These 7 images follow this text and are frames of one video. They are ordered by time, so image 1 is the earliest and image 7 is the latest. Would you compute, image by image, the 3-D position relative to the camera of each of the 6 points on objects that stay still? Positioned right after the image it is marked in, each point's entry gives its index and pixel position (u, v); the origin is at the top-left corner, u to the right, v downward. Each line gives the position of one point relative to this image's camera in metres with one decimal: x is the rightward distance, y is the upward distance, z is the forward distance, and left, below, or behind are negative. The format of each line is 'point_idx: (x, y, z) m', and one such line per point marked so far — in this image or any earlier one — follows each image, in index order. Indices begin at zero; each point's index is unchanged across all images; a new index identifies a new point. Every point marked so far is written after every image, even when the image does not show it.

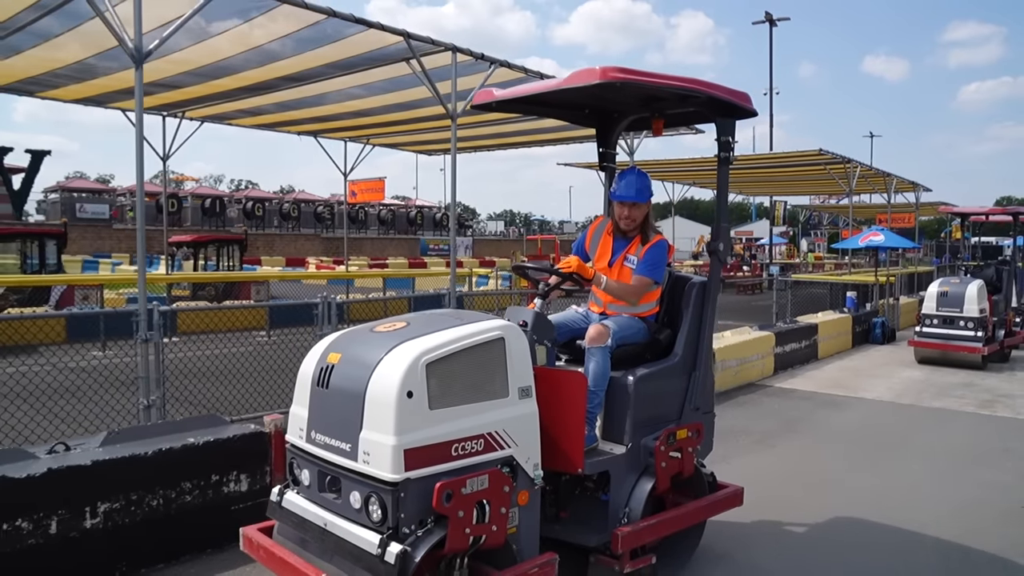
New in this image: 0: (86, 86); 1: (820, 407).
0: (-5.7, +2.7, +10.8) m
1: (+3.3, -1.3, +8.6) m
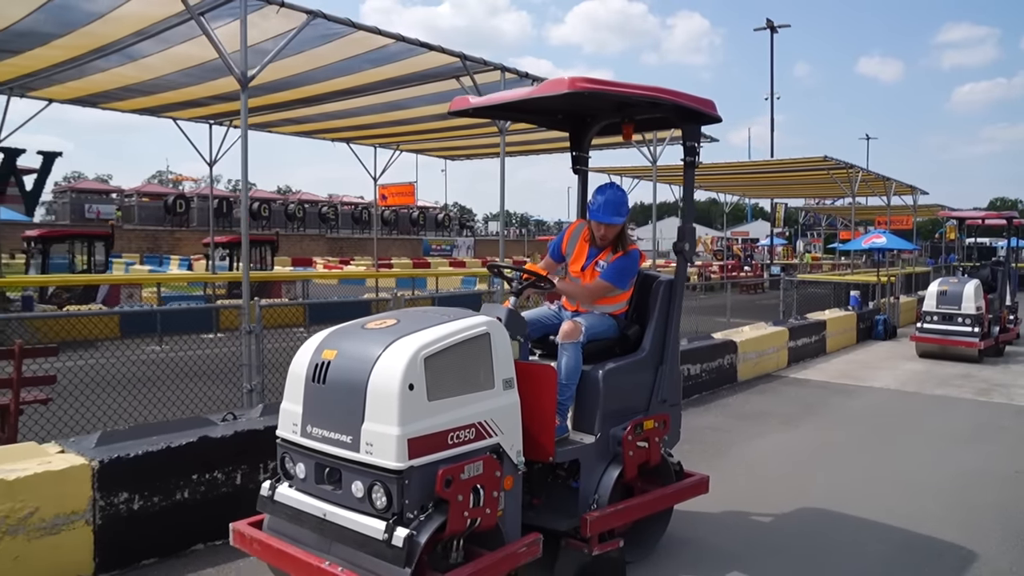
0: (-5.2, +2.8, +11.6) m
1: (+3.8, -1.2, +9.4) m
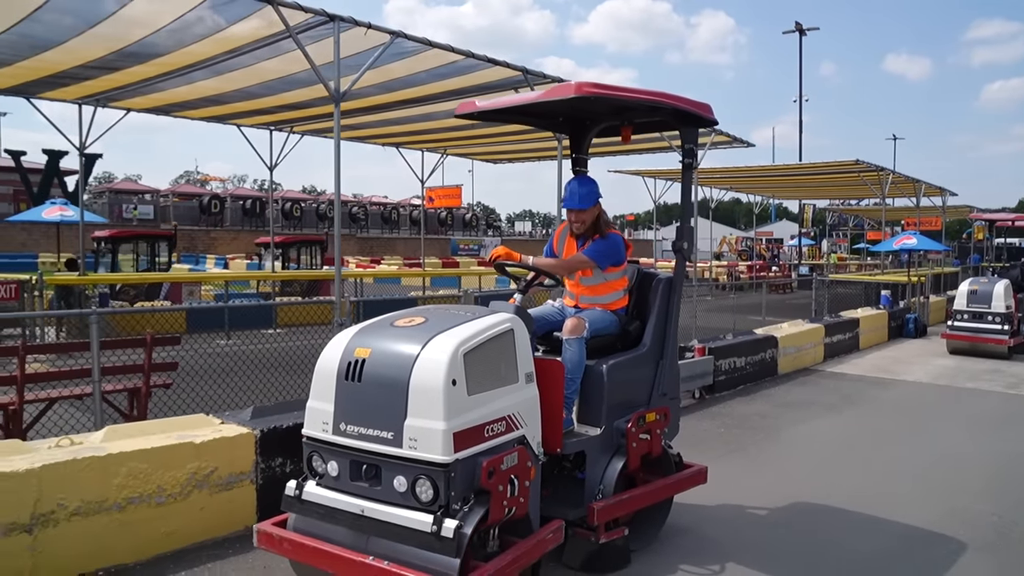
0: (-4.5, +2.8, +12.4) m
1: (+4.5, -1.2, +10.0) m
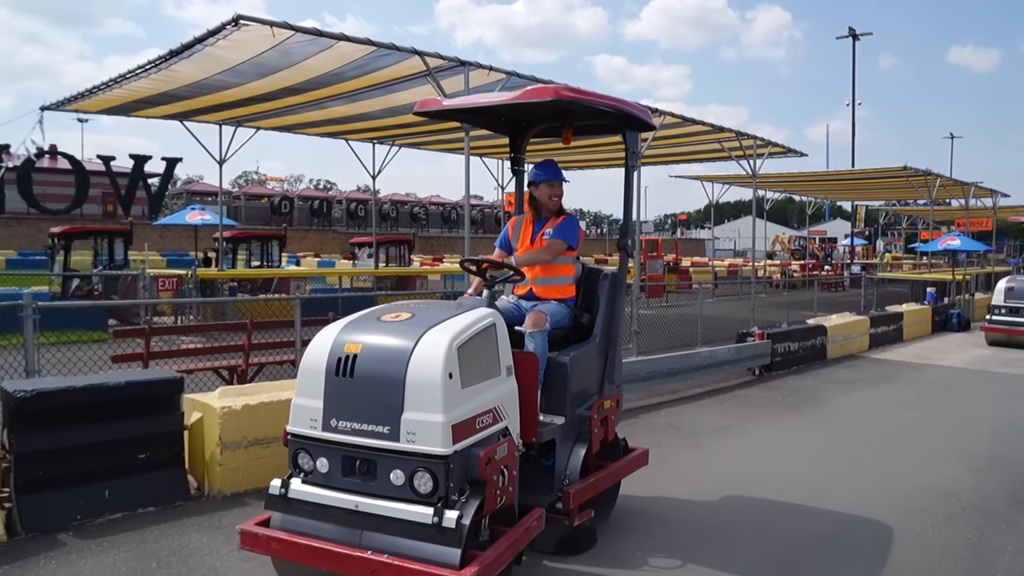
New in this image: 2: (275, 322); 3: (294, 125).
0: (-3.1, +2.9, +14.4) m
1: (+5.7, -1.2, +11.5) m
2: (-2.5, -0.4, +8.3) m
3: (-3.9, +2.9, +14.3) m
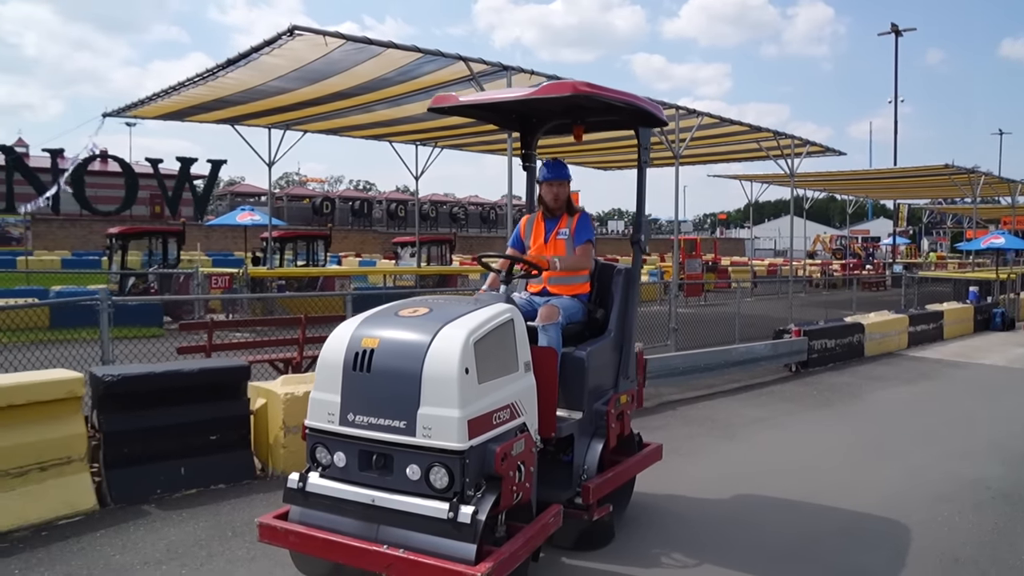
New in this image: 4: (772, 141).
0: (-2.3, +3.0, +14.9) m
1: (+6.3, -1.1, +11.5) m
2: (-2.0, -0.3, +8.8) m
3: (-3.2, +3.0, +14.8) m
4: (+5.0, +2.8, +15.5) m
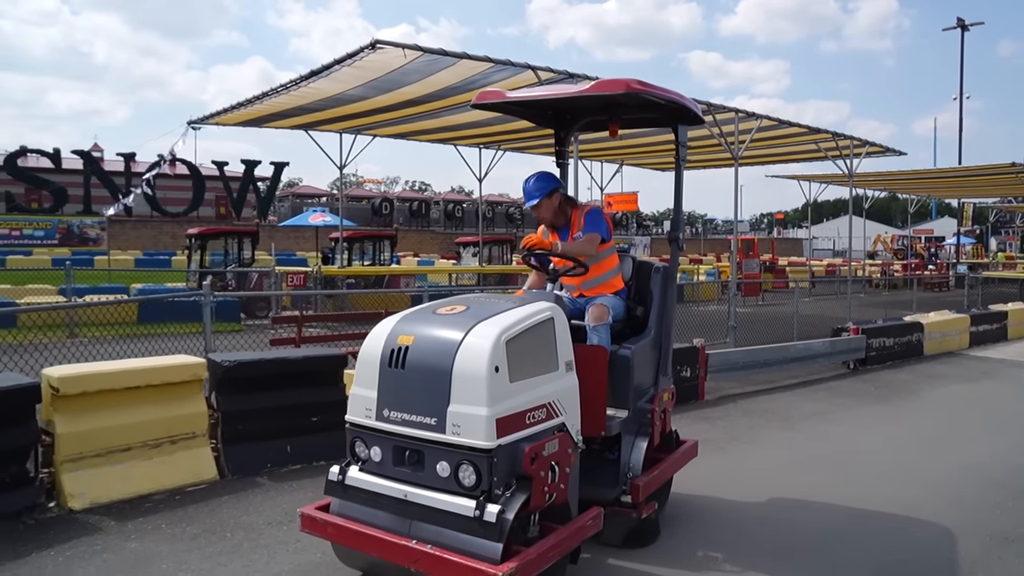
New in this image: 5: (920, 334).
0: (-1.2, +3.0, +15.4) m
1: (+7.2, -1.1, +11.6) m
2: (-1.3, -0.3, +9.3) m
3: (-2.0, +3.0, +15.4) m
4: (+6.2, +2.9, +15.6) m
5: (+6.1, -0.7, +12.0) m
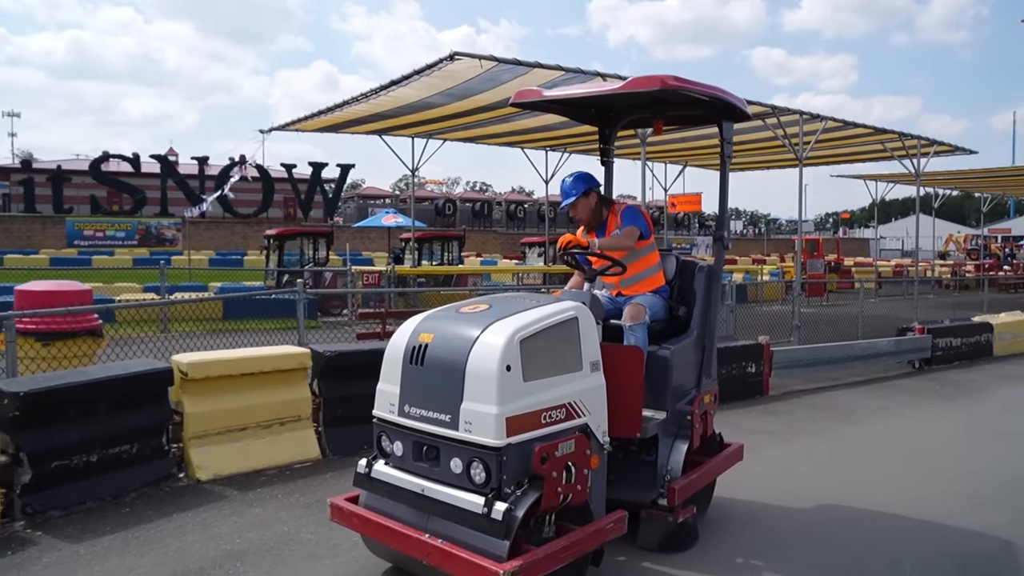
0: (+0.1, +3.0, +15.9) m
1: (+8.1, -1.2, +11.5) m
2: (-0.4, -0.3, +9.9) m
3: (-0.7, +3.0, +16.0) m
4: (+7.5, +2.8, +15.6) m
5: (+7.1, -0.7, +12.0) m
